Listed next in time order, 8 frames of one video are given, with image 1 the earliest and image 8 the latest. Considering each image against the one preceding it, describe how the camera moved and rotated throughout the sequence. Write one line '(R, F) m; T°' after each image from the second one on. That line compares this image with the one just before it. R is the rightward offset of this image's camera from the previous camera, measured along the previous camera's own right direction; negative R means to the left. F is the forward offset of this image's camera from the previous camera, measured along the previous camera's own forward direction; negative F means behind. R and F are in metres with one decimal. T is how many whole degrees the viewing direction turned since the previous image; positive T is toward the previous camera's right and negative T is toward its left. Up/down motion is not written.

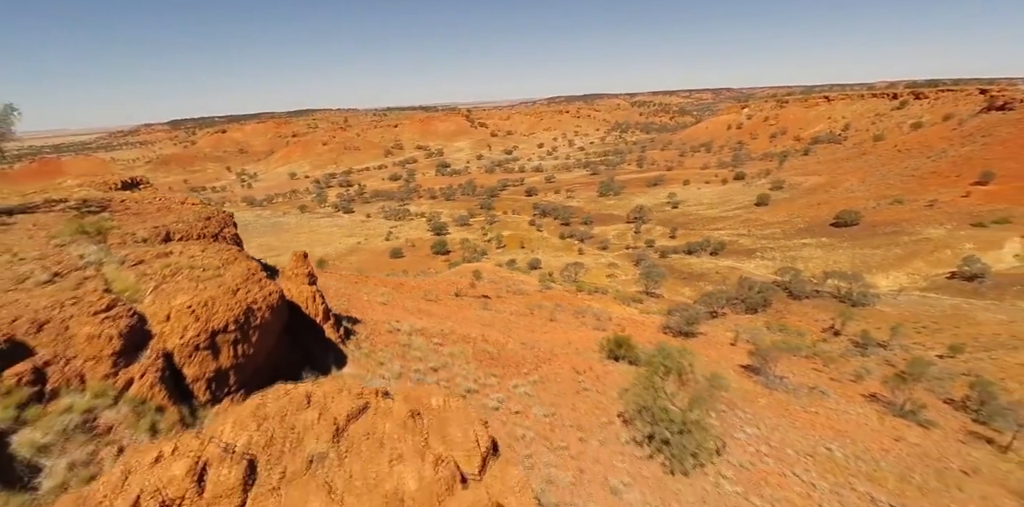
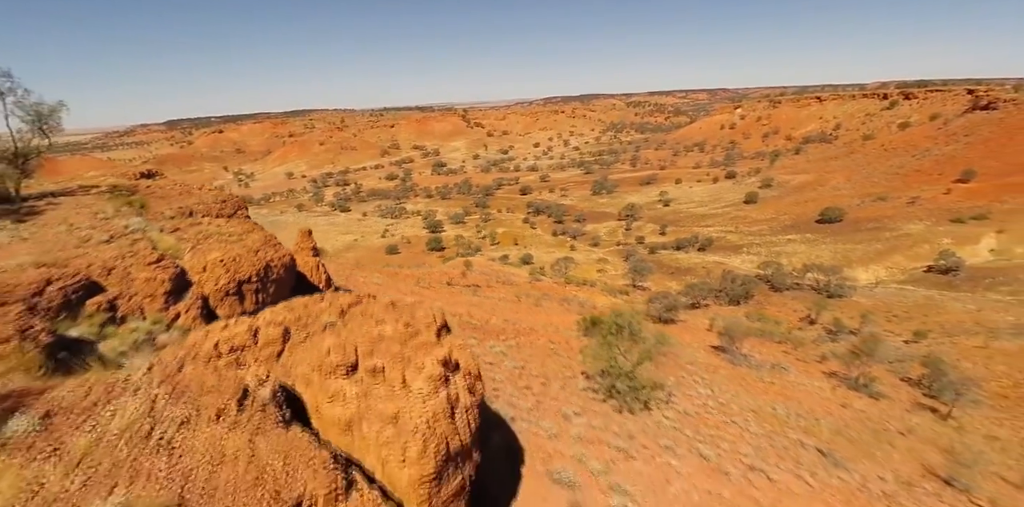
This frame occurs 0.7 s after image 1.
(+0.4, -1.2) m; 0°
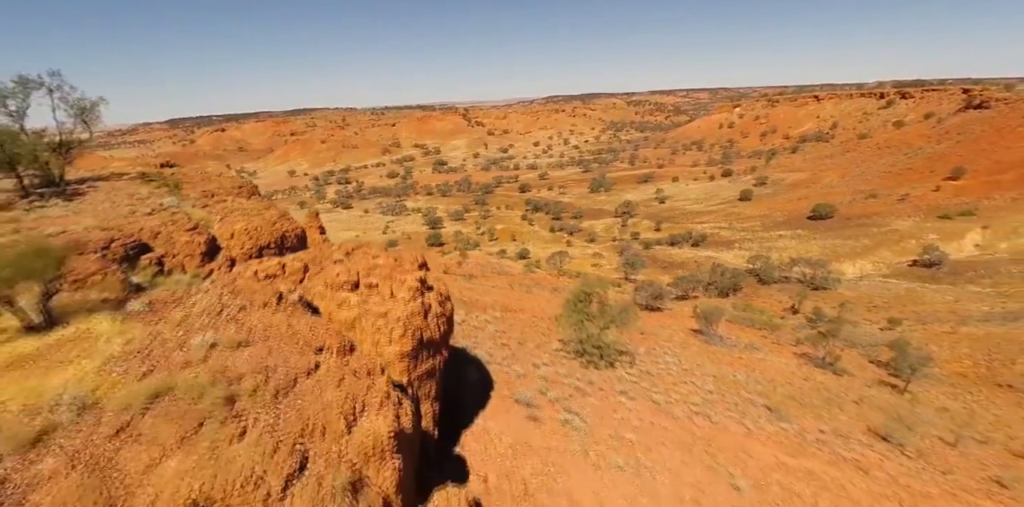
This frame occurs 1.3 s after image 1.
(+0.4, -1.1) m; 0°
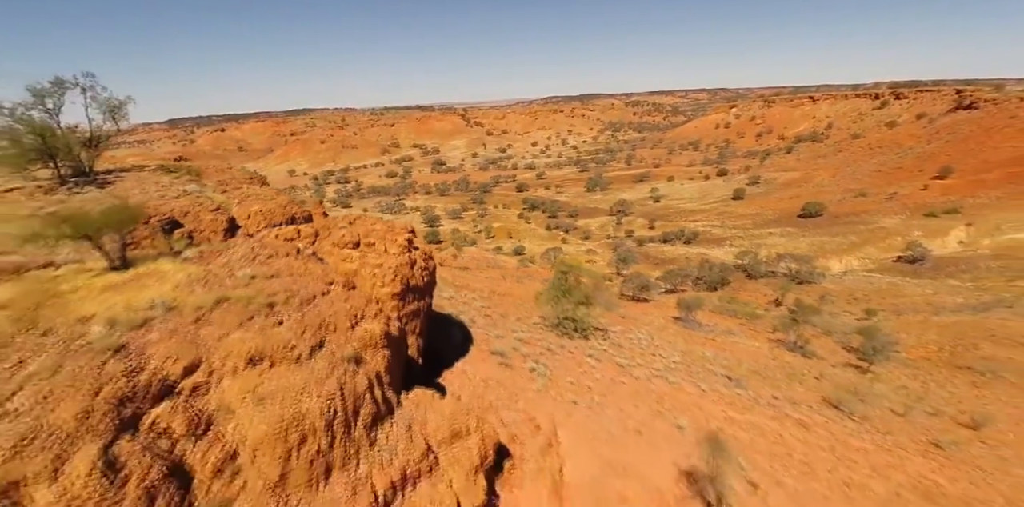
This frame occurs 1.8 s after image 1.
(+0.3, -1.0) m; 0°
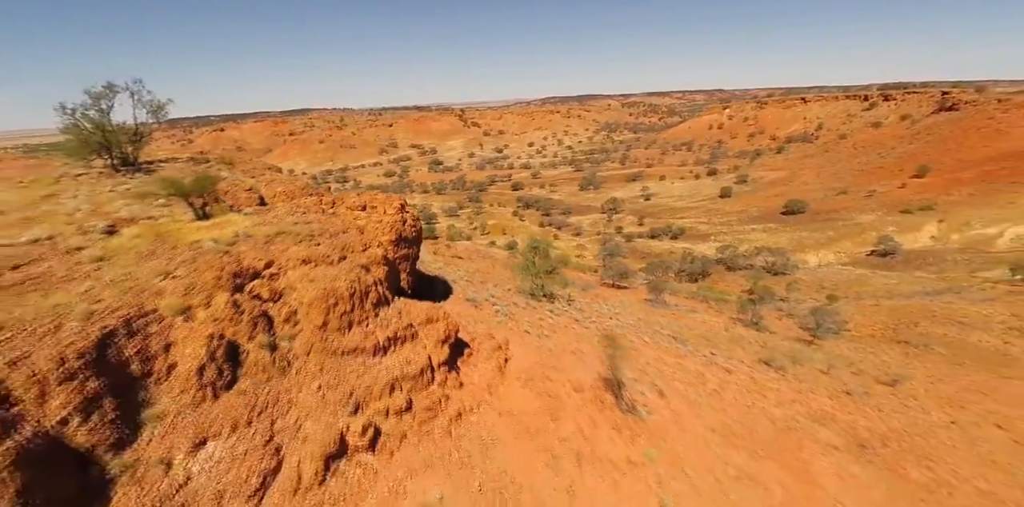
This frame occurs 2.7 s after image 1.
(+0.5, -1.9) m; 0°
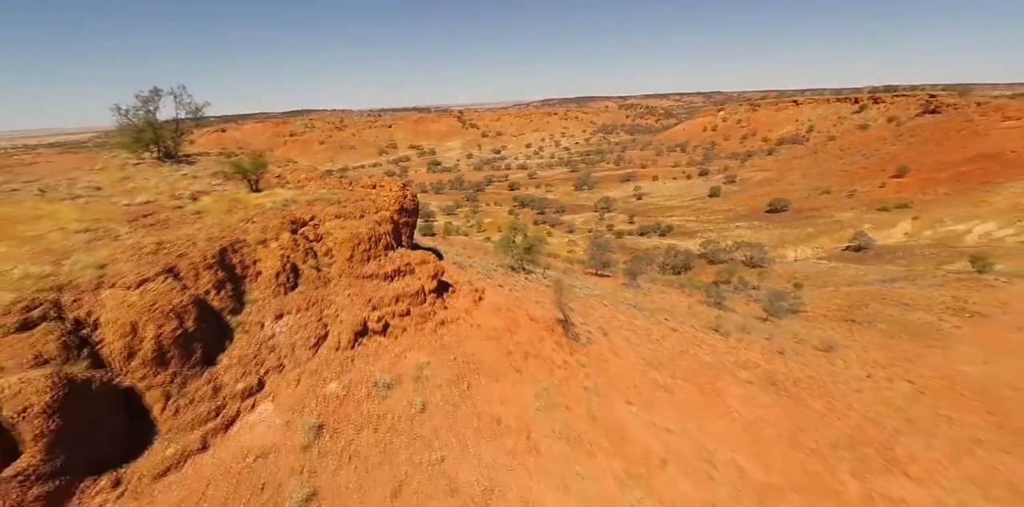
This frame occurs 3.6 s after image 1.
(+0.5, -2.2) m; 0°
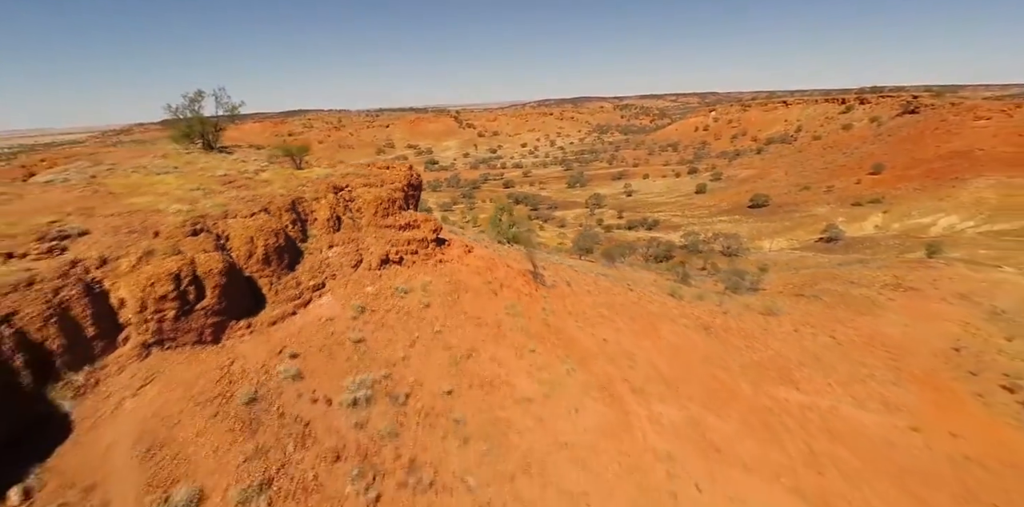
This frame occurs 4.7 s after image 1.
(+0.4, -2.7) m; 0°
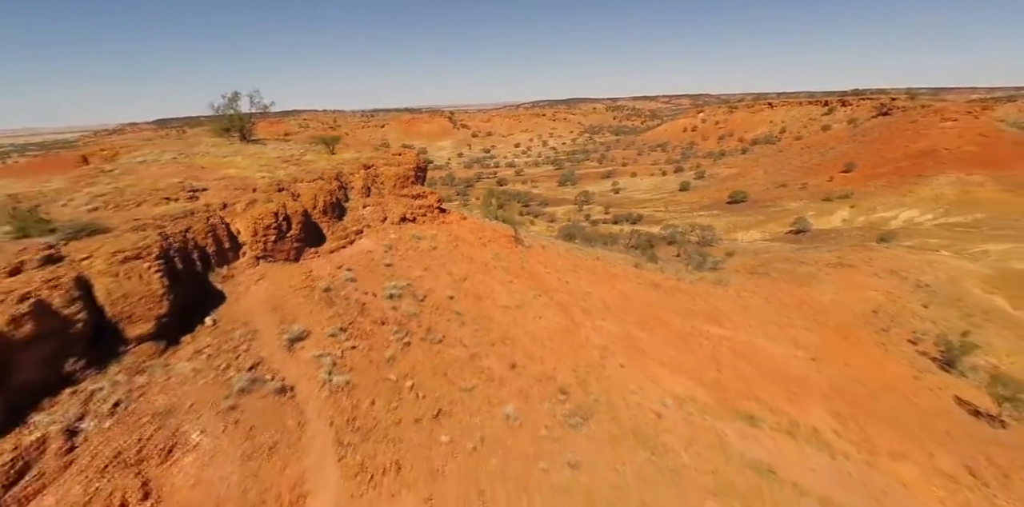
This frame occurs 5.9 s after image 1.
(+0.3, -3.2) m; +1°
